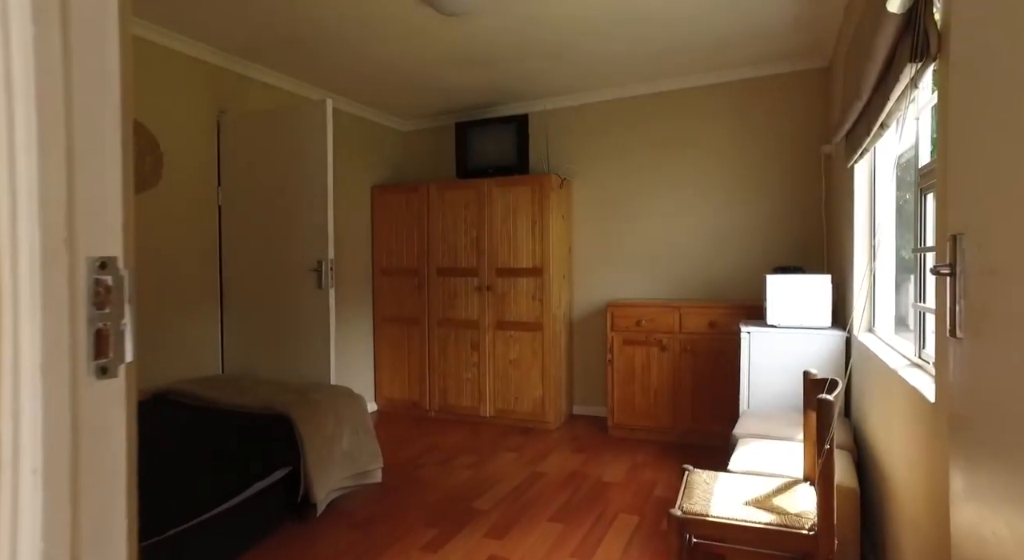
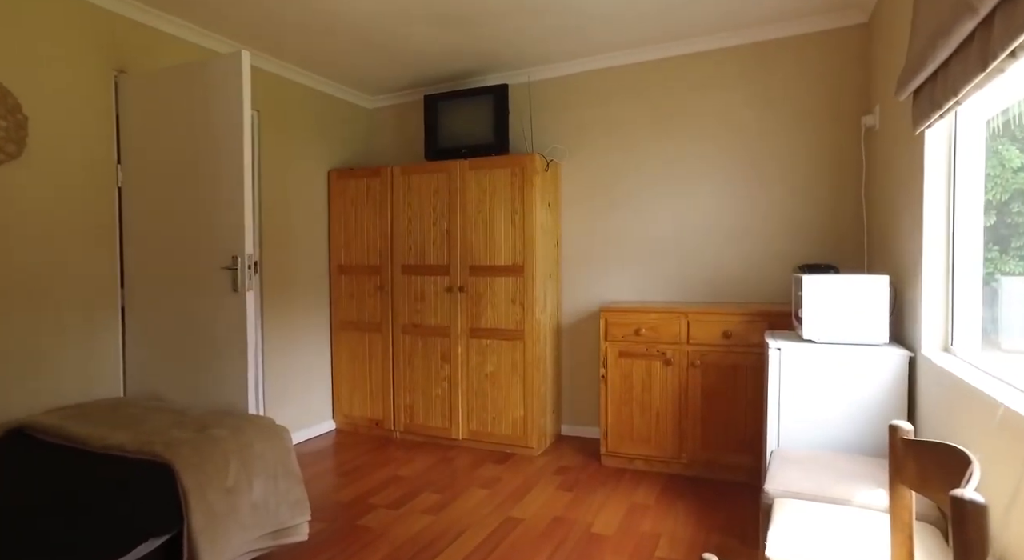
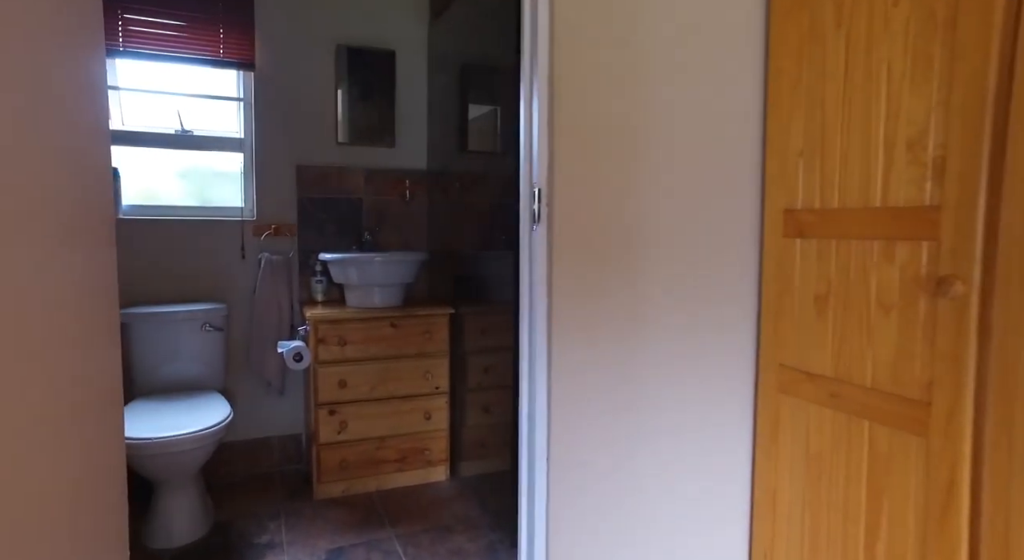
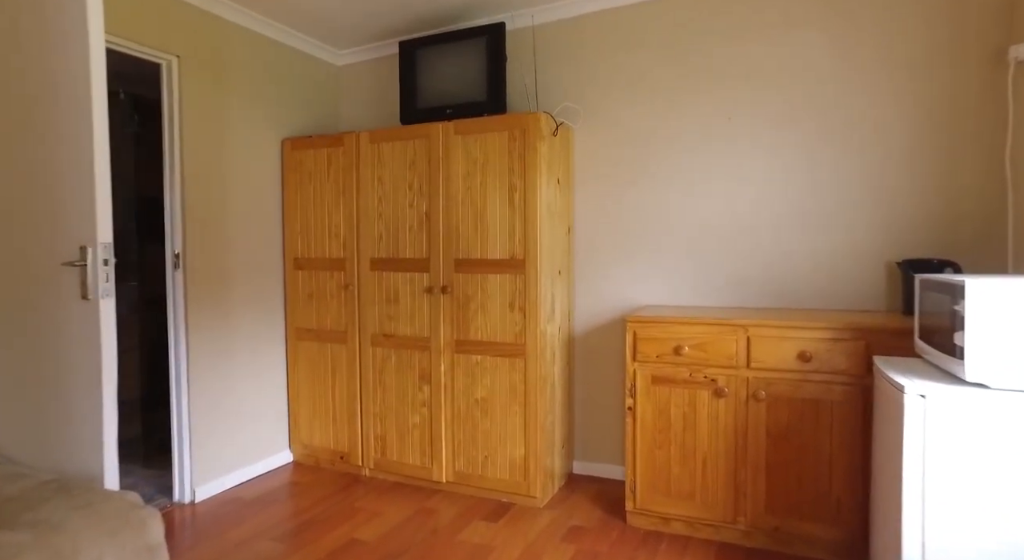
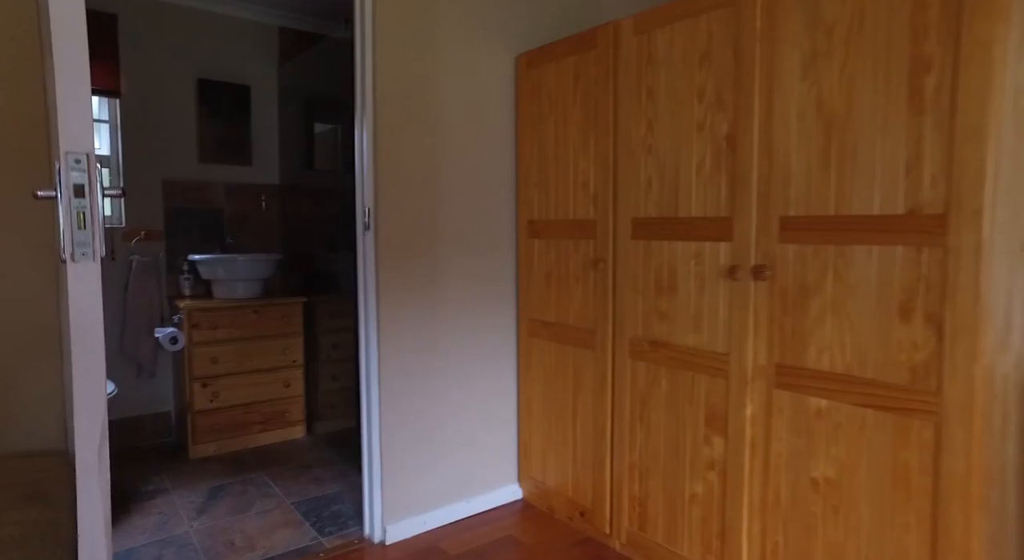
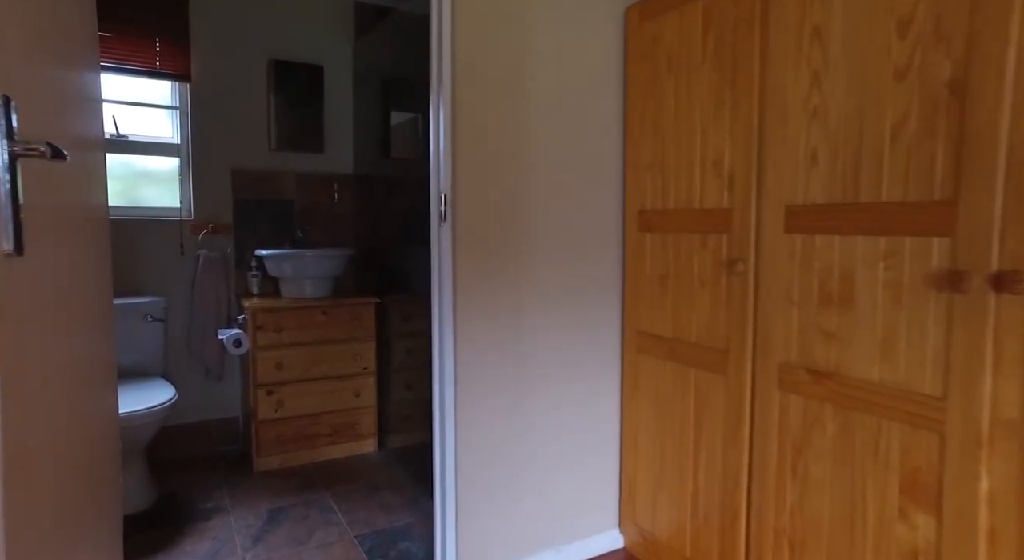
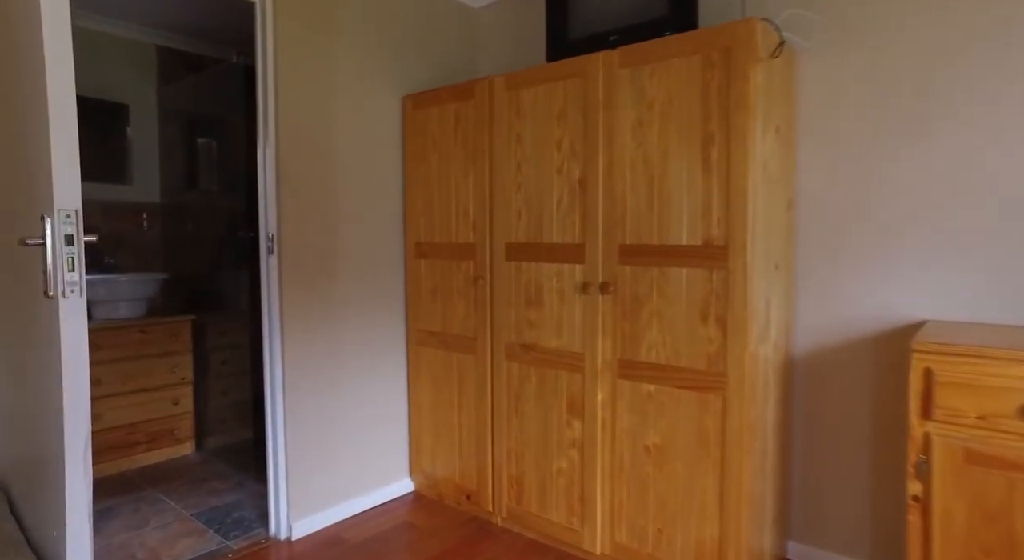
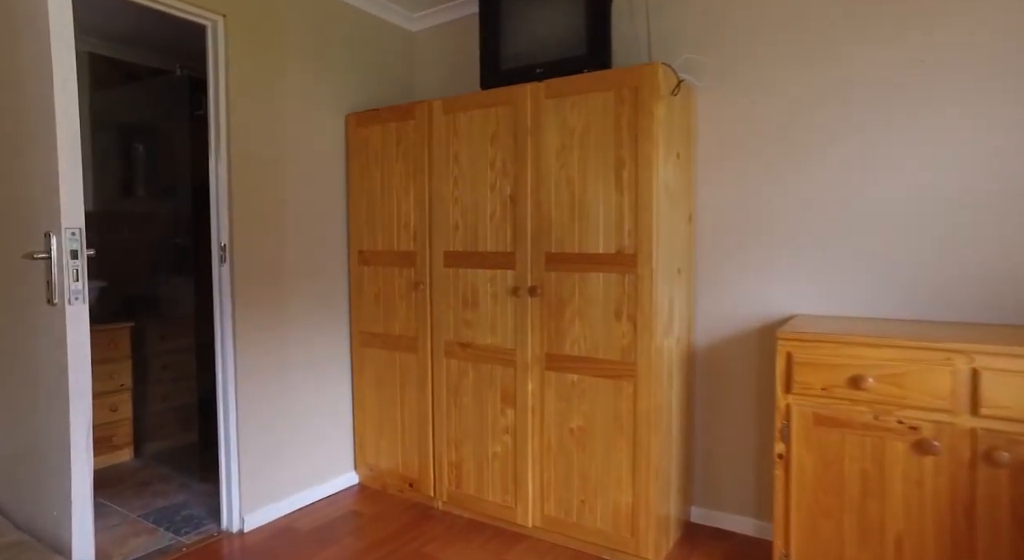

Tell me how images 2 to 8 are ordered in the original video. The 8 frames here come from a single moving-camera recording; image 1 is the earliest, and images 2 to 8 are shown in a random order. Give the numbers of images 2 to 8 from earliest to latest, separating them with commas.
2, 4, 8, 7, 5, 6, 3
